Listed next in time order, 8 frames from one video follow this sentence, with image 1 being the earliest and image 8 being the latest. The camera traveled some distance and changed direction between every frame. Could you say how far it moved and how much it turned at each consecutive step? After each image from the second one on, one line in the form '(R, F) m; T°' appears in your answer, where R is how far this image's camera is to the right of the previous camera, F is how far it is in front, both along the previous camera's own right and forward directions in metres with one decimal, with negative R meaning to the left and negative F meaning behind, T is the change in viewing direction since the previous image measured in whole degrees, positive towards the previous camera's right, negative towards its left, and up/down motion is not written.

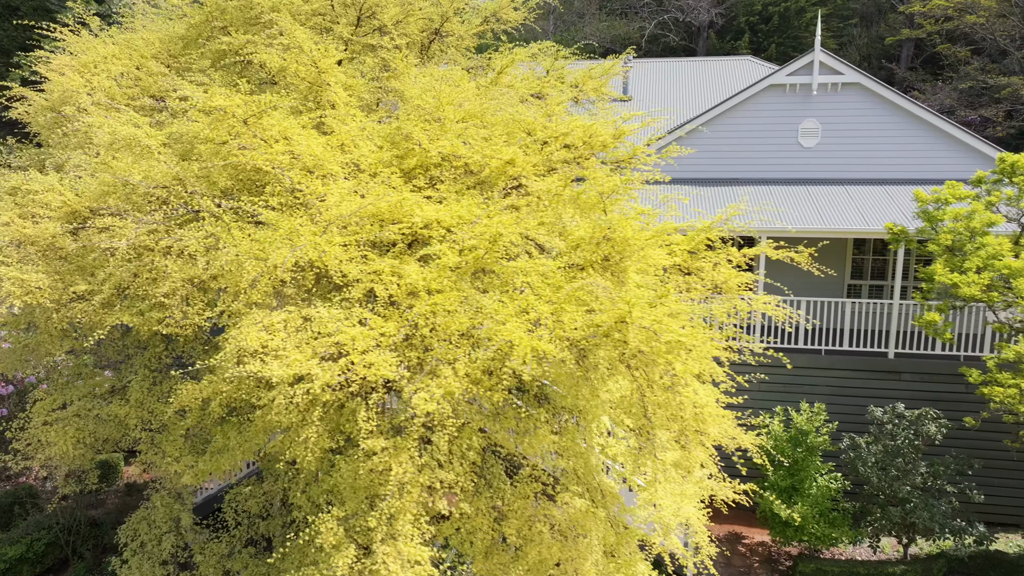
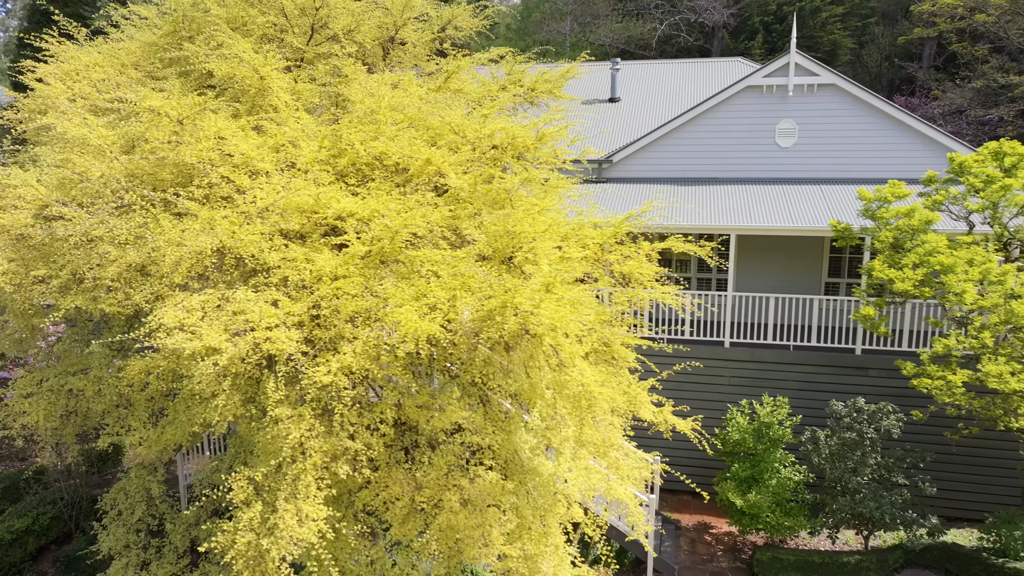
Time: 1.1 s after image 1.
(+1.0, -0.5) m; -3°
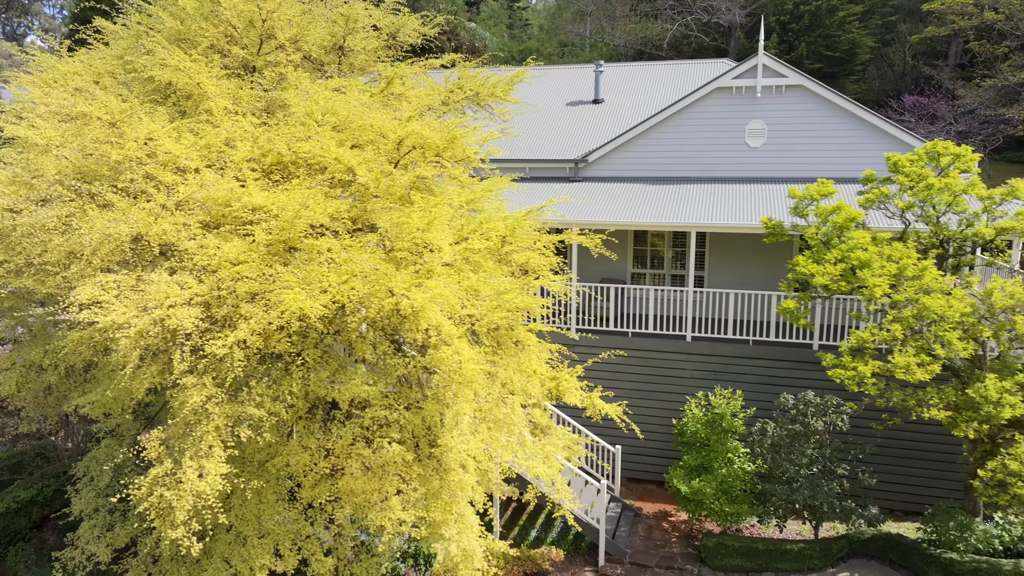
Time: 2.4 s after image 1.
(+1.3, -0.6) m; -3°
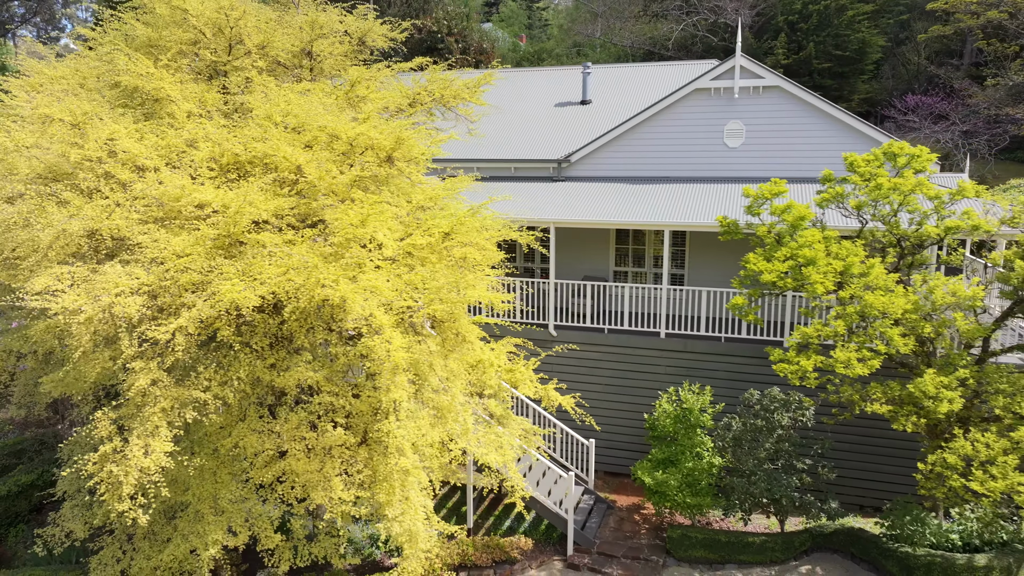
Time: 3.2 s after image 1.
(+0.9, -0.3) m; -2°
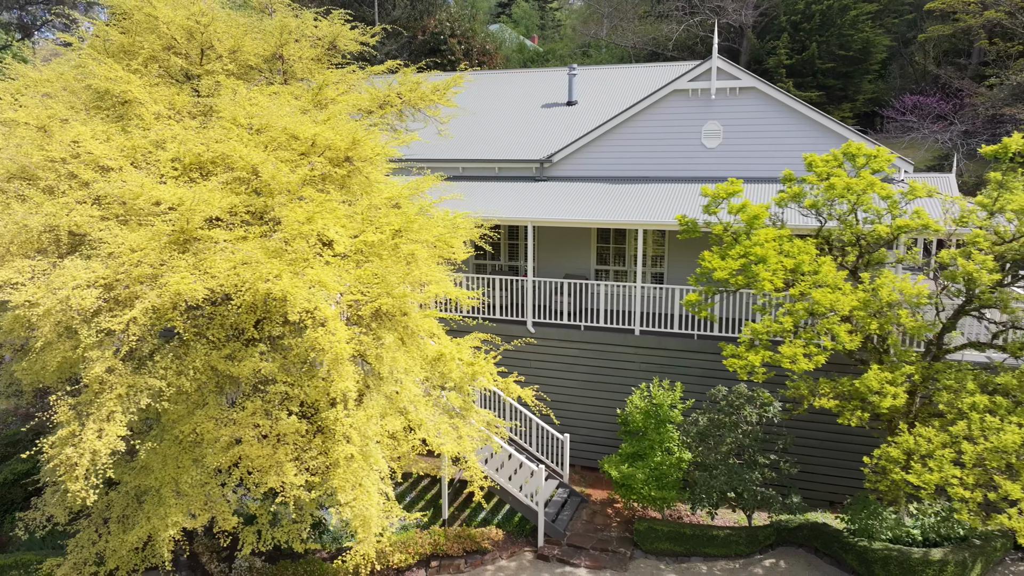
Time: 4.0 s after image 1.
(+0.8, -0.3) m; -1°
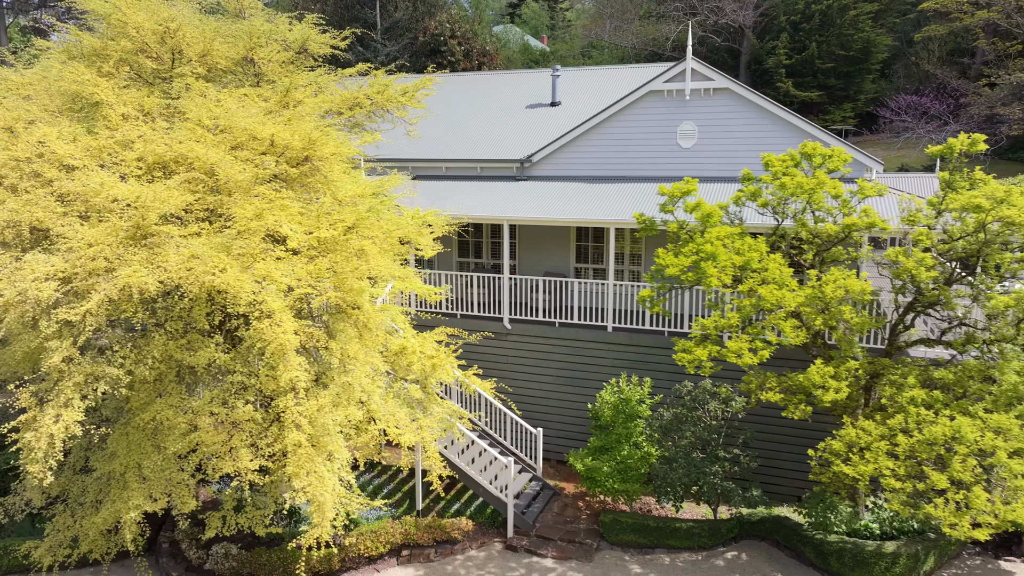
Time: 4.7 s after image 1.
(+0.8, -0.3) m; -1°
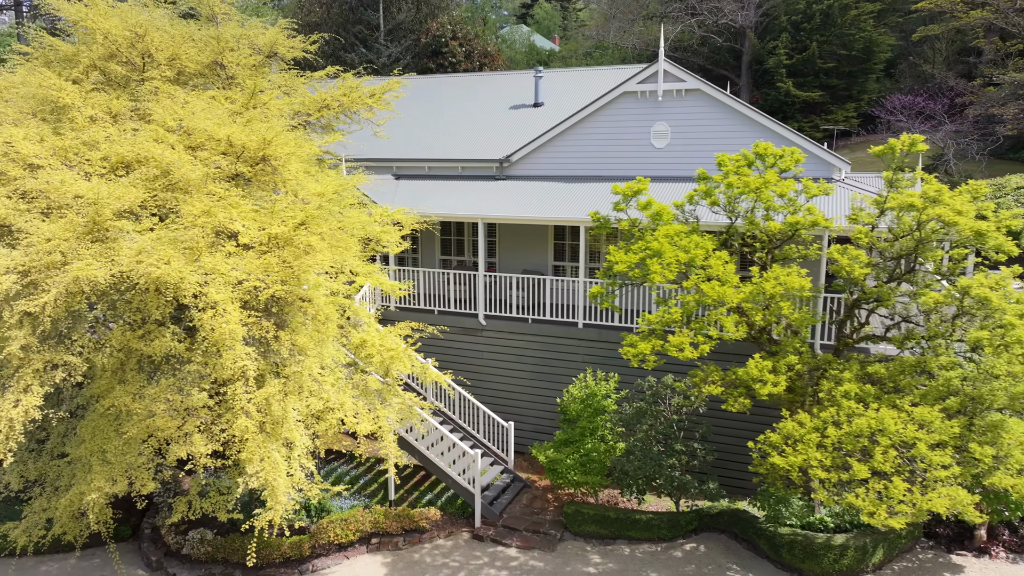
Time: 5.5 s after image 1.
(+0.9, -0.3) m; -1°
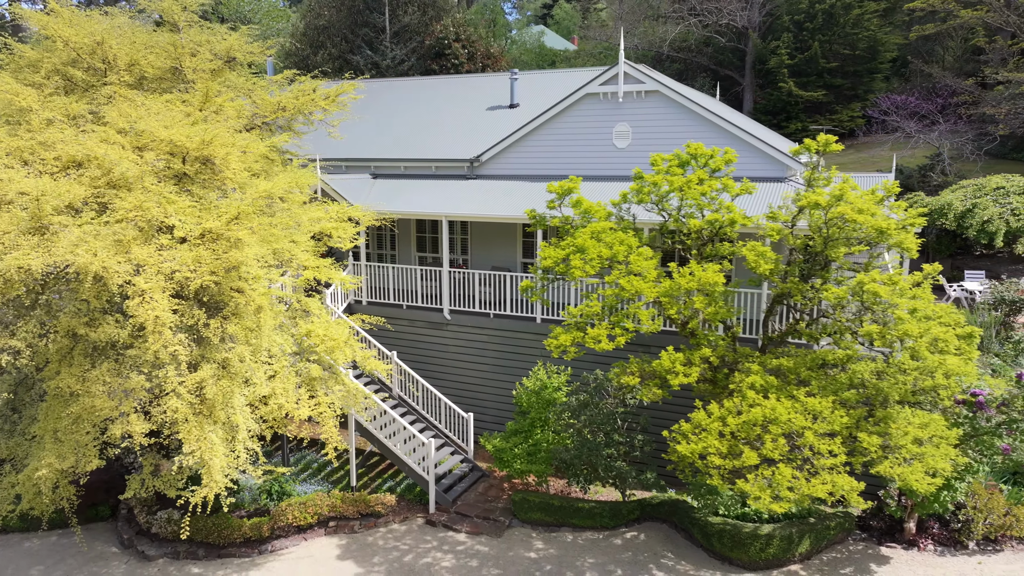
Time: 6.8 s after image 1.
(+1.4, -0.4) m; -2°
